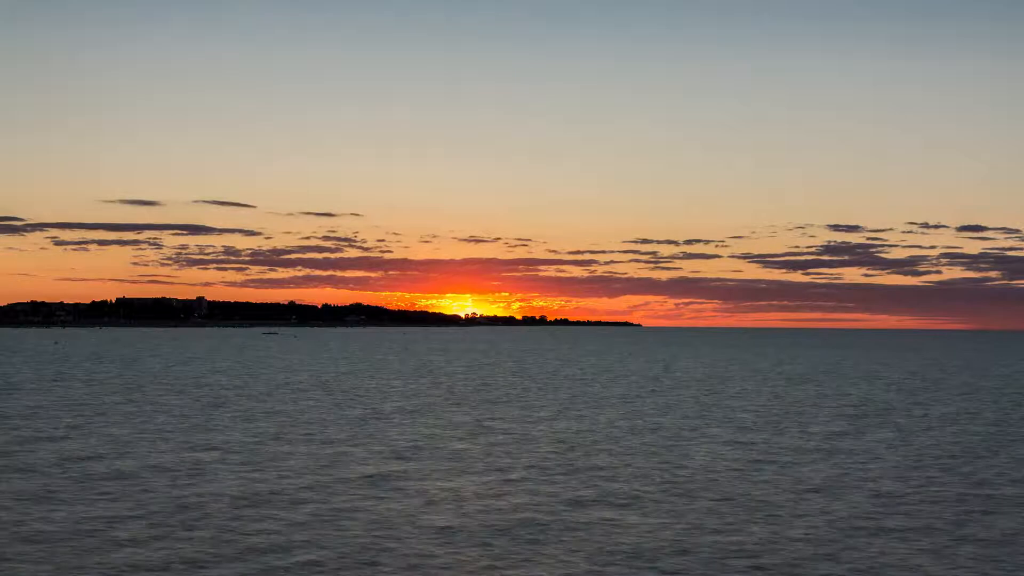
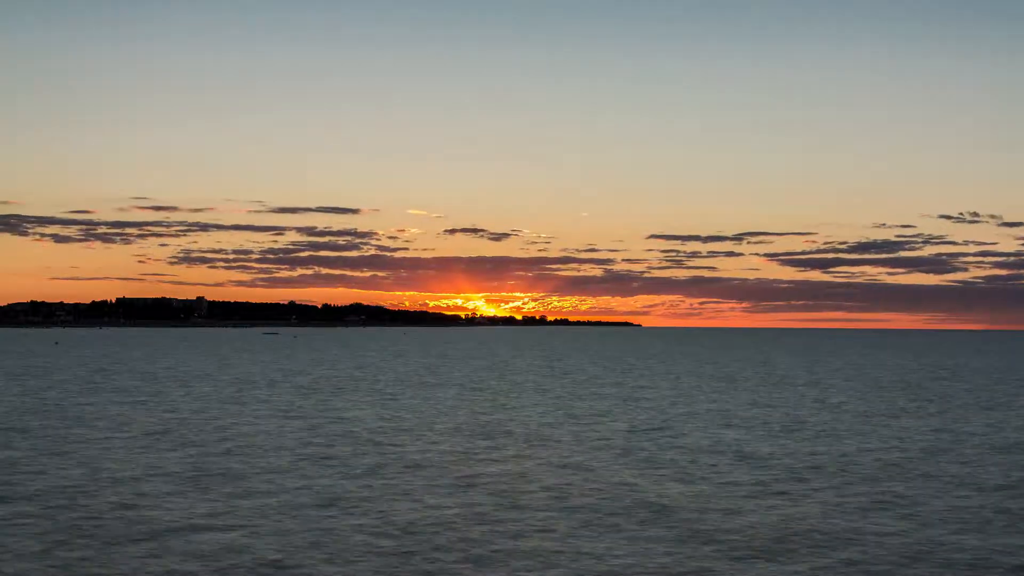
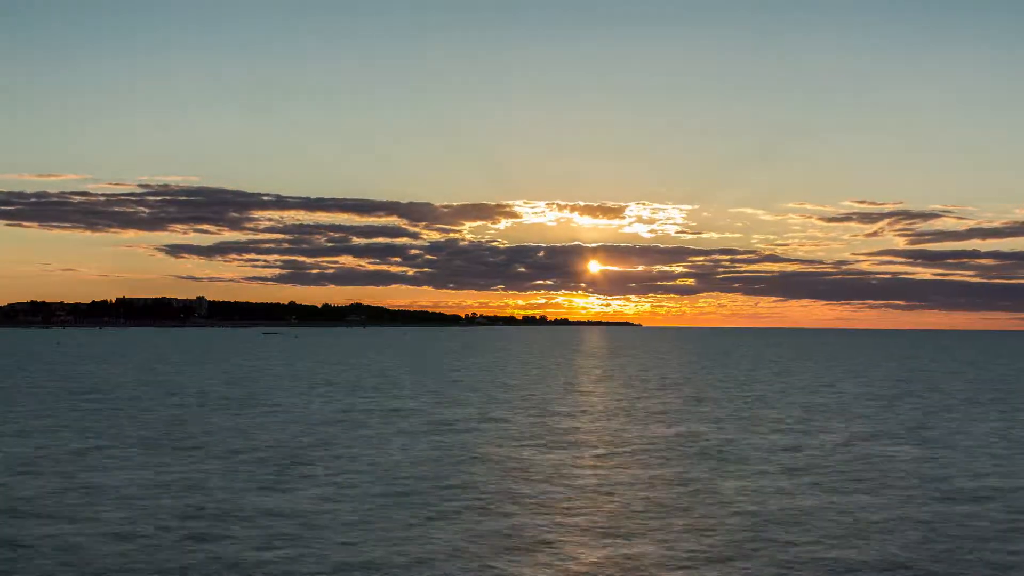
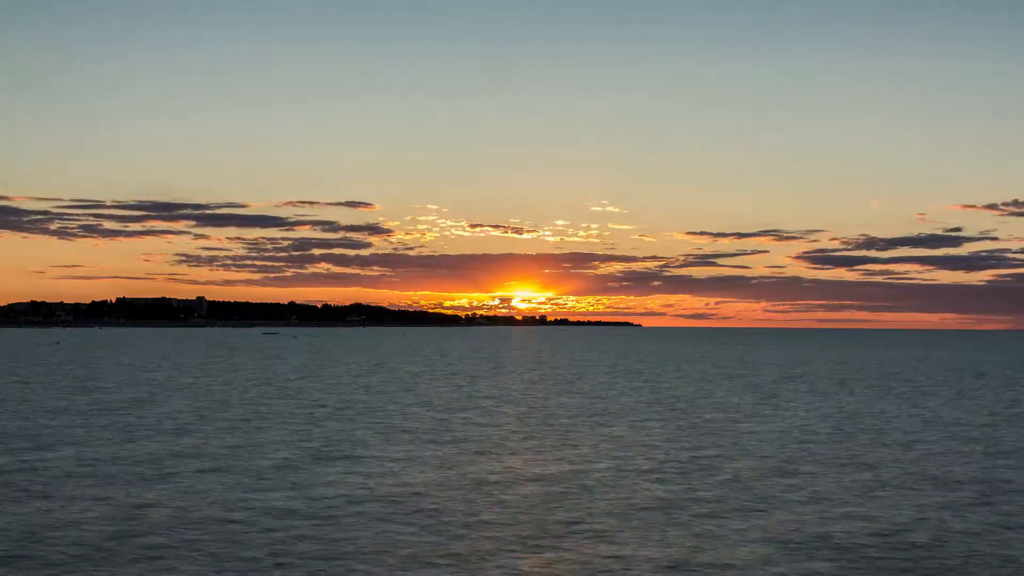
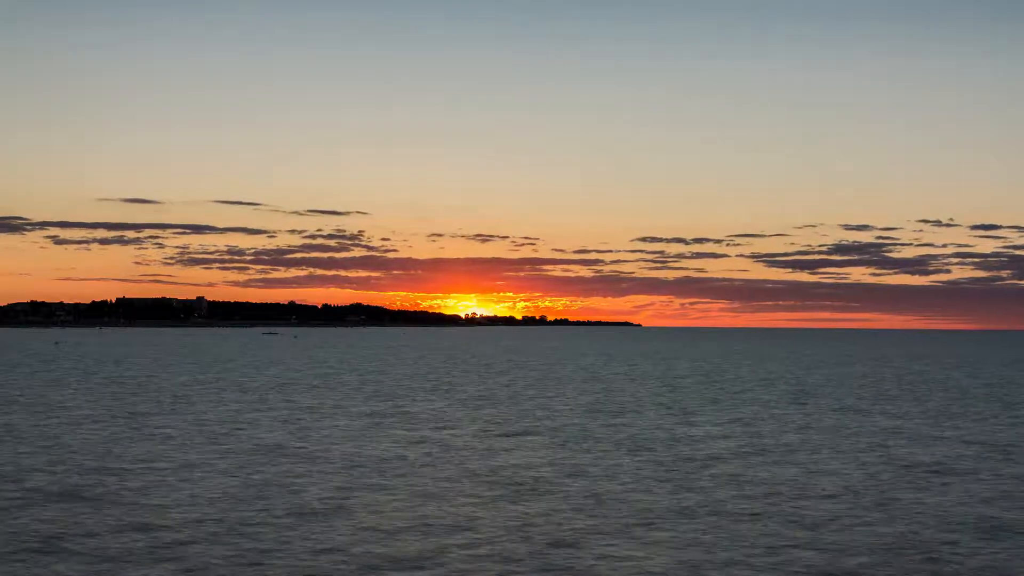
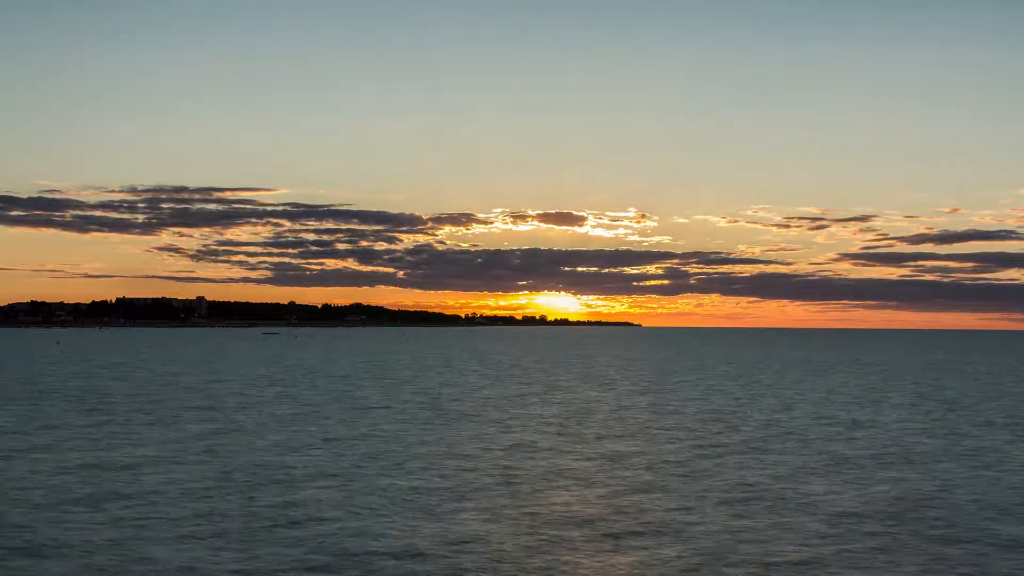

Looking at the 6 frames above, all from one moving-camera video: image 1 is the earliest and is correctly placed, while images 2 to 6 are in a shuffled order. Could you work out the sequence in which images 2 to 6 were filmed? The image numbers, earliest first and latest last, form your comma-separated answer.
5, 2, 4, 6, 3
